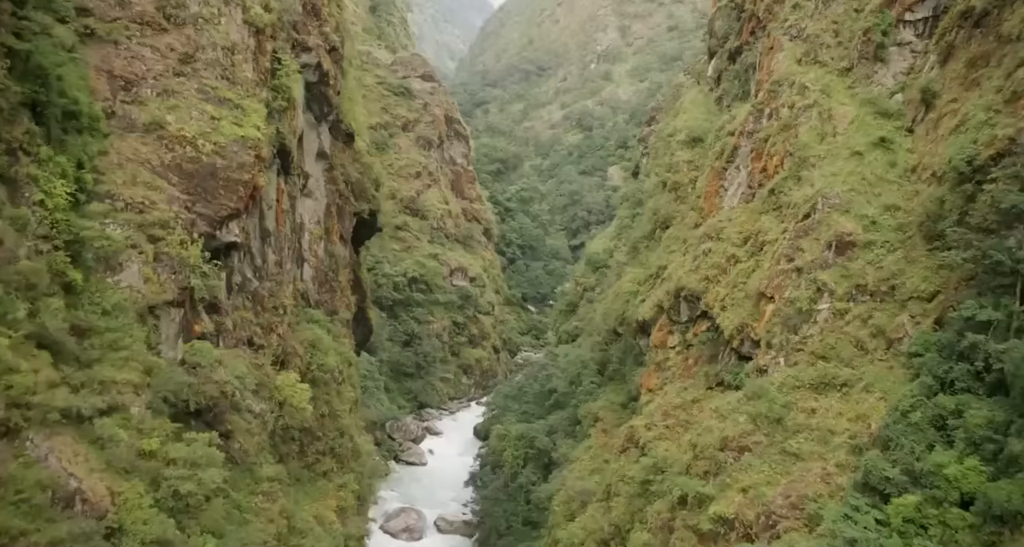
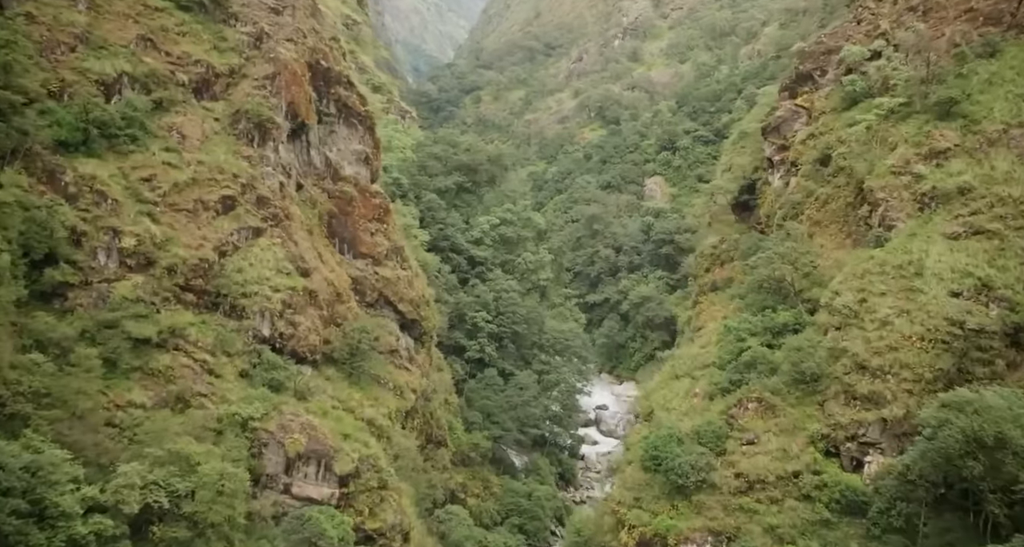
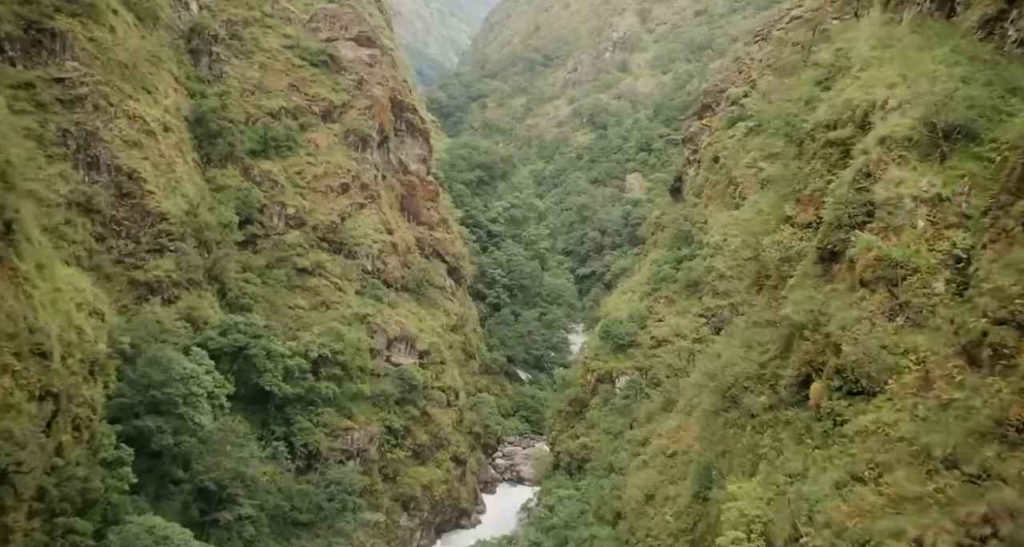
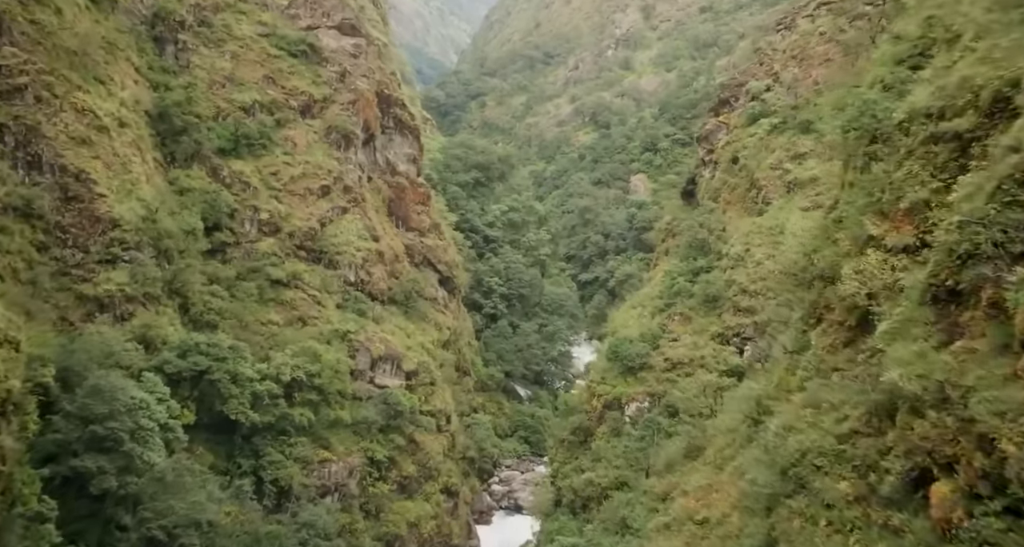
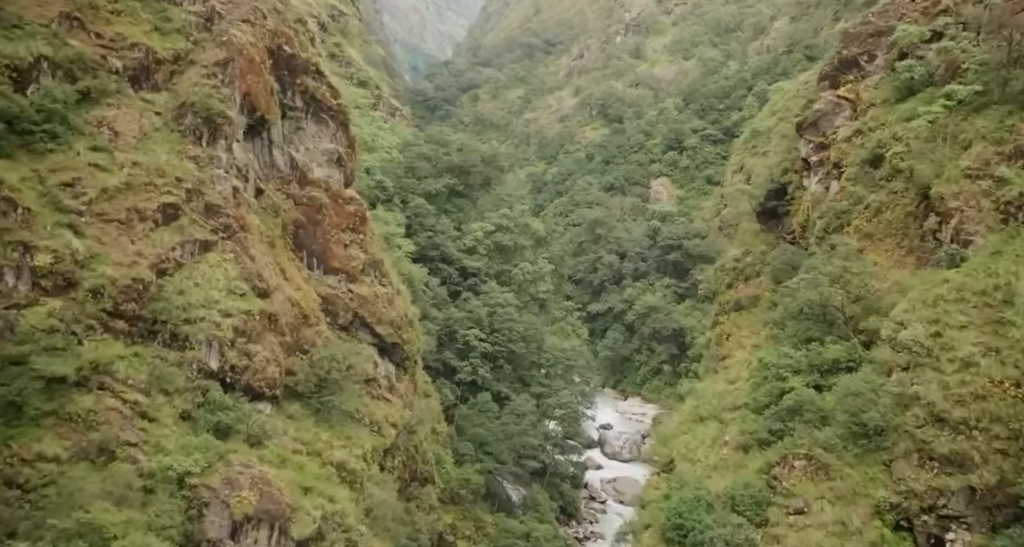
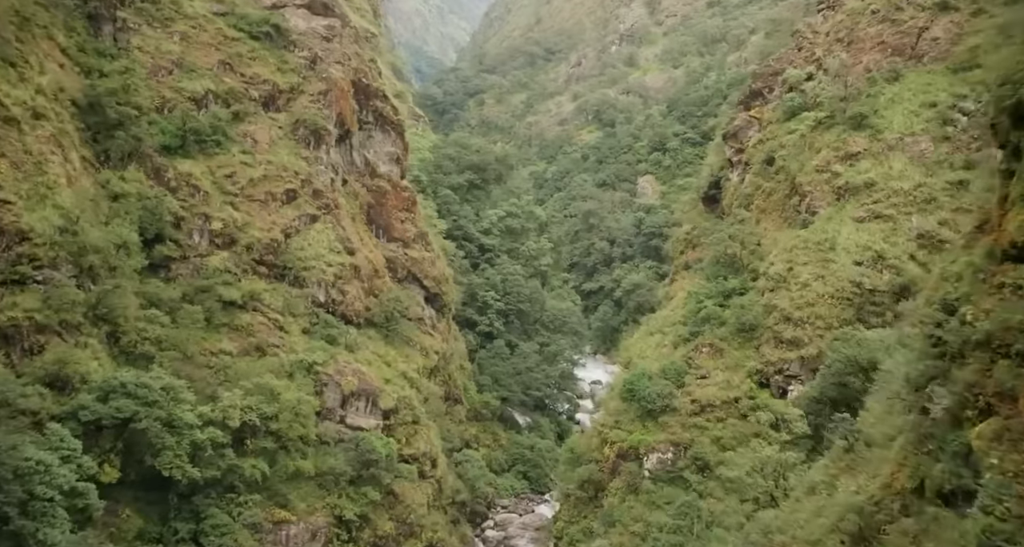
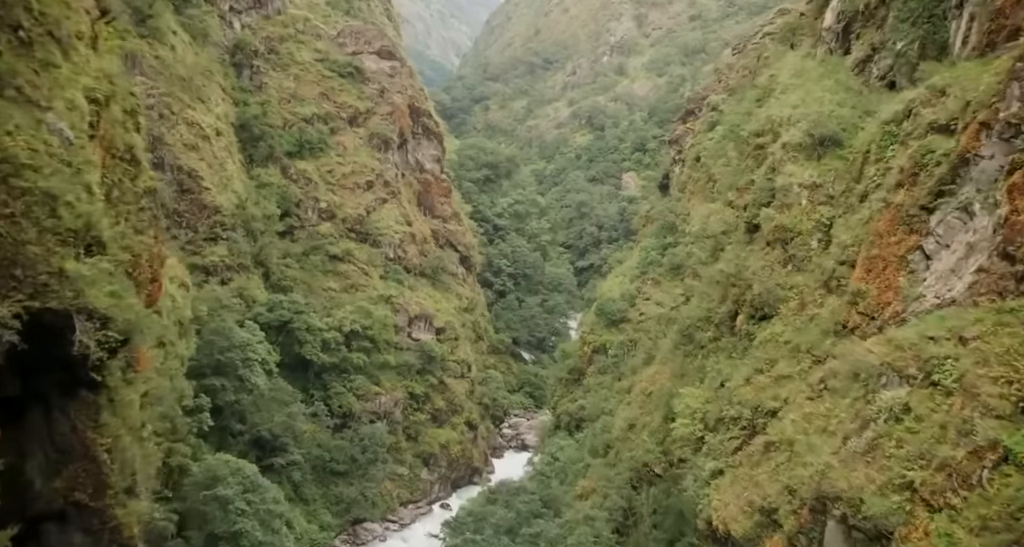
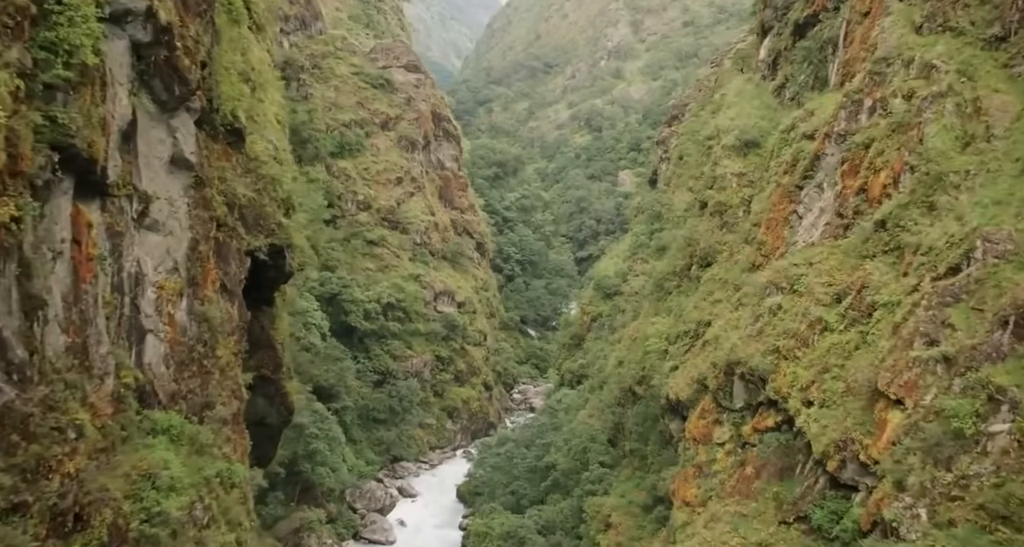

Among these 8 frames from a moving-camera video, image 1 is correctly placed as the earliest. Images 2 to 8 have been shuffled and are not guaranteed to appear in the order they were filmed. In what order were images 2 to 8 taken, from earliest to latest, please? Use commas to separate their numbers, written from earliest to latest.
8, 7, 3, 4, 6, 2, 5
